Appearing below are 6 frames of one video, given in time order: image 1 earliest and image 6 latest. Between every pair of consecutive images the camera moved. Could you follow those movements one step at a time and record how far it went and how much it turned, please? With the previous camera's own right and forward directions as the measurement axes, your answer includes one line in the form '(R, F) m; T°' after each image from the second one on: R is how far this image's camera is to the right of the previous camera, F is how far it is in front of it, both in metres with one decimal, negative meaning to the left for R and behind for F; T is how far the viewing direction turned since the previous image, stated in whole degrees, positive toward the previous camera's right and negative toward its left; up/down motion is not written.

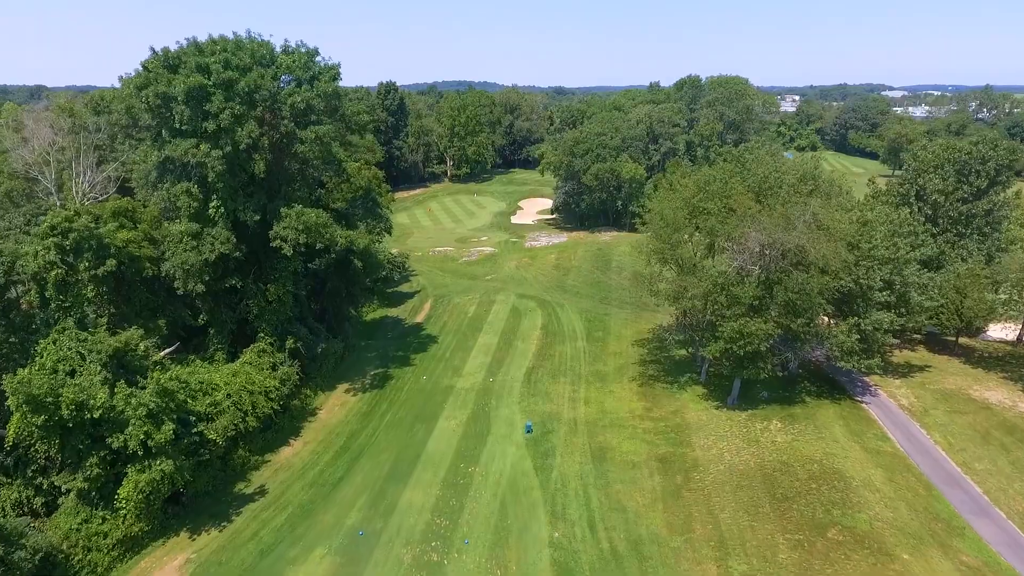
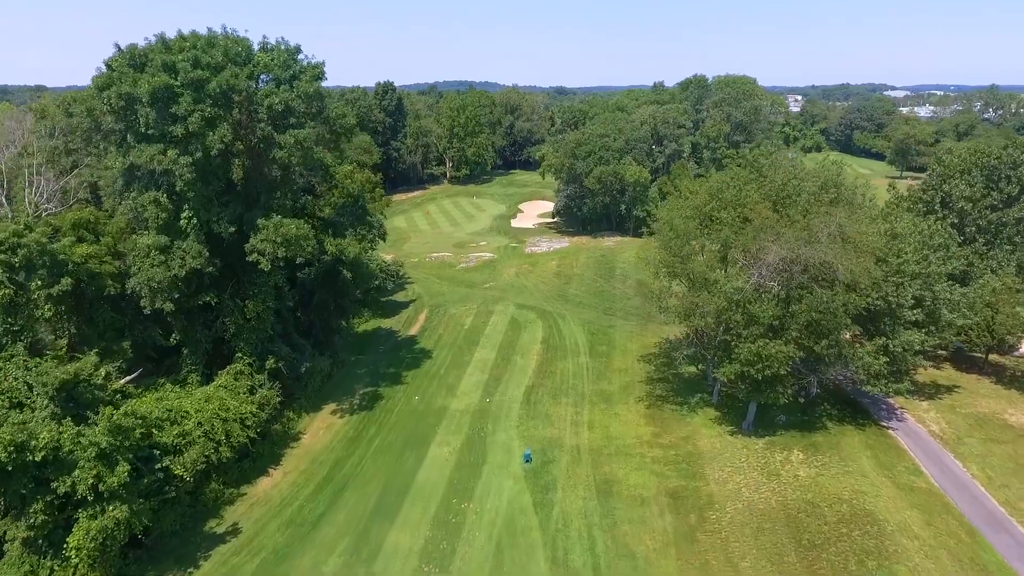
(+0.1, +1.9) m; 0°
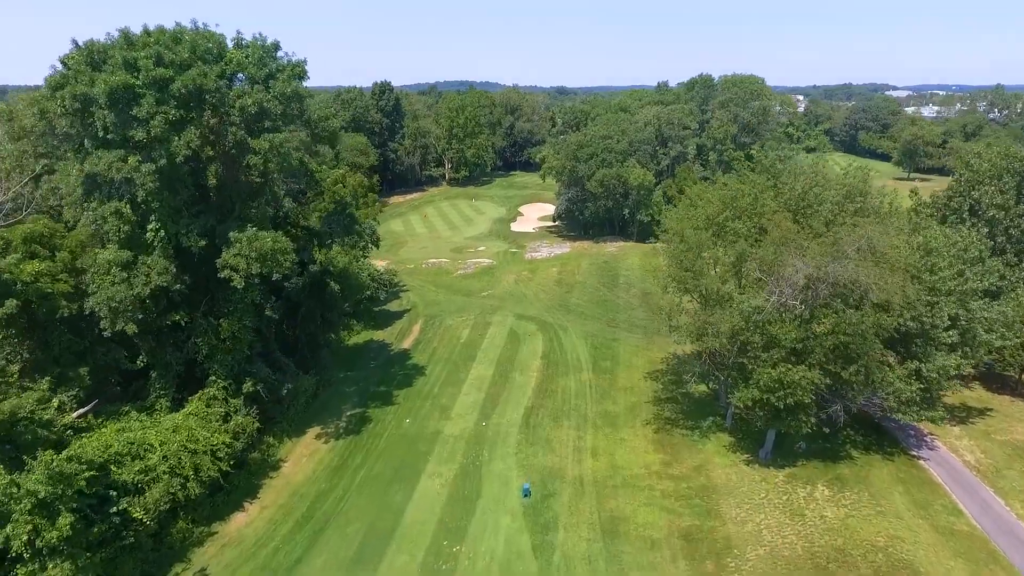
(+0.1, +1.9) m; 0°
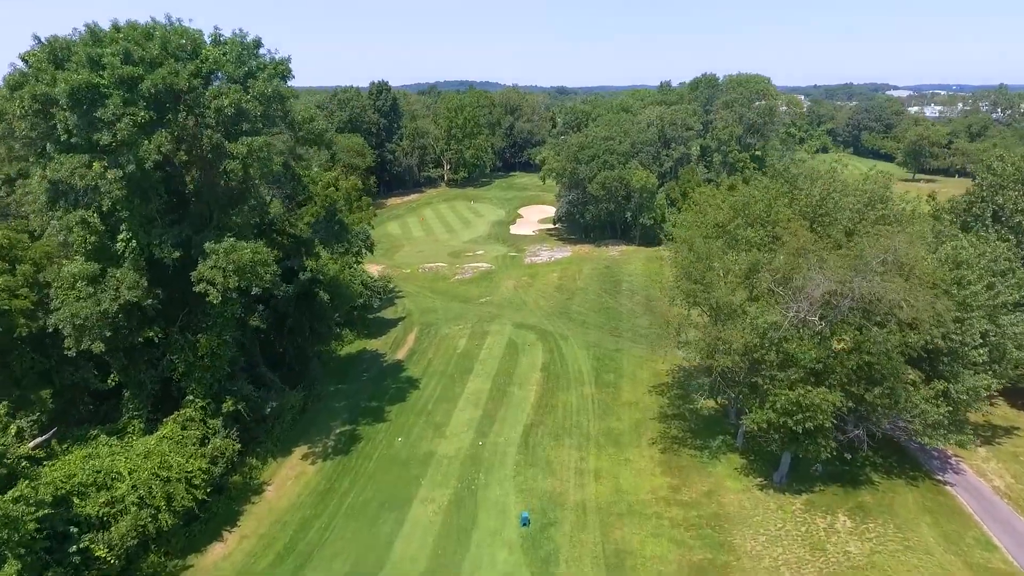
(+0.1, +1.4) m; 0°
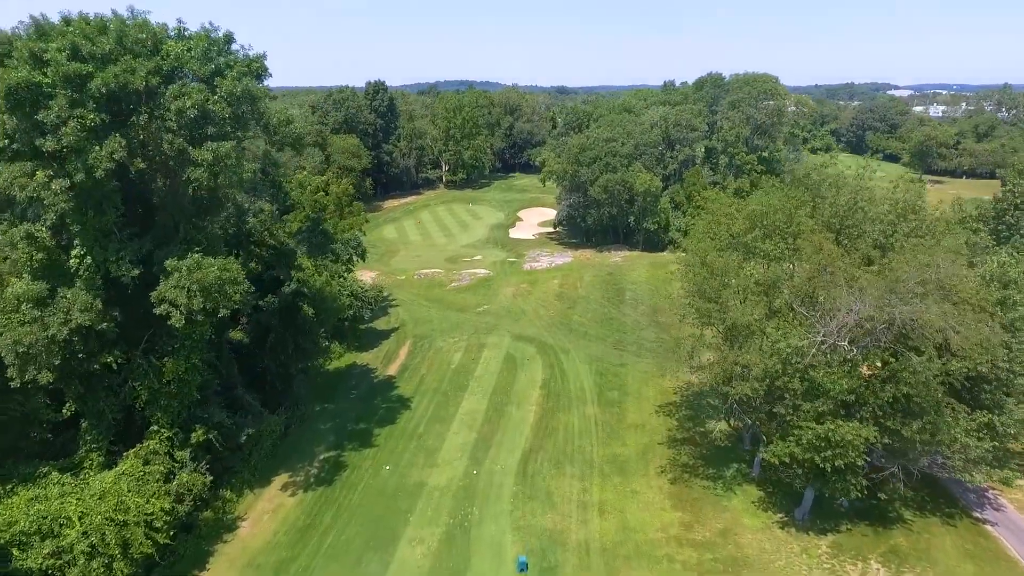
(+0.1, +1.8) m; 0°
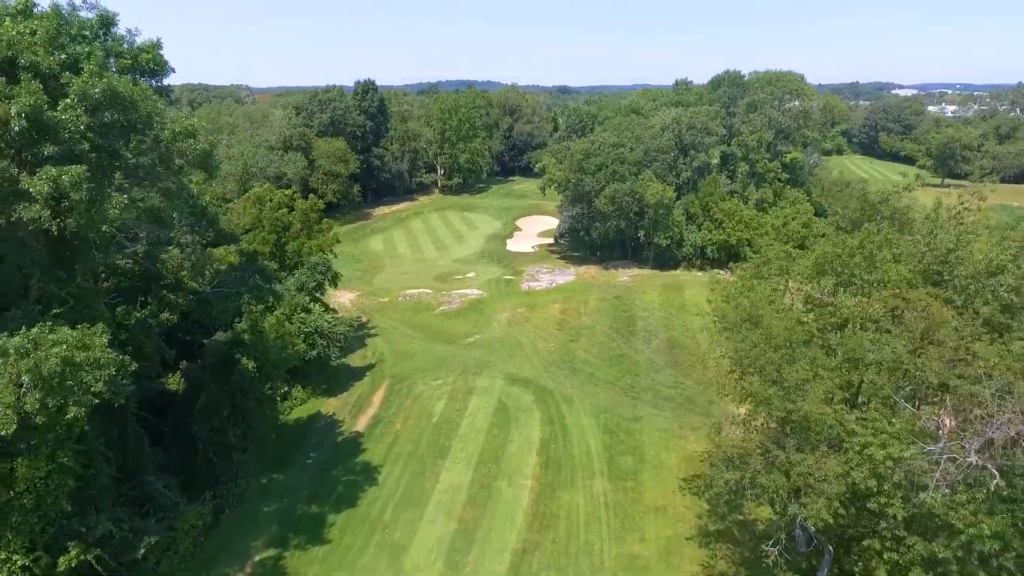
(+0.3, +5.1) m; 0°
